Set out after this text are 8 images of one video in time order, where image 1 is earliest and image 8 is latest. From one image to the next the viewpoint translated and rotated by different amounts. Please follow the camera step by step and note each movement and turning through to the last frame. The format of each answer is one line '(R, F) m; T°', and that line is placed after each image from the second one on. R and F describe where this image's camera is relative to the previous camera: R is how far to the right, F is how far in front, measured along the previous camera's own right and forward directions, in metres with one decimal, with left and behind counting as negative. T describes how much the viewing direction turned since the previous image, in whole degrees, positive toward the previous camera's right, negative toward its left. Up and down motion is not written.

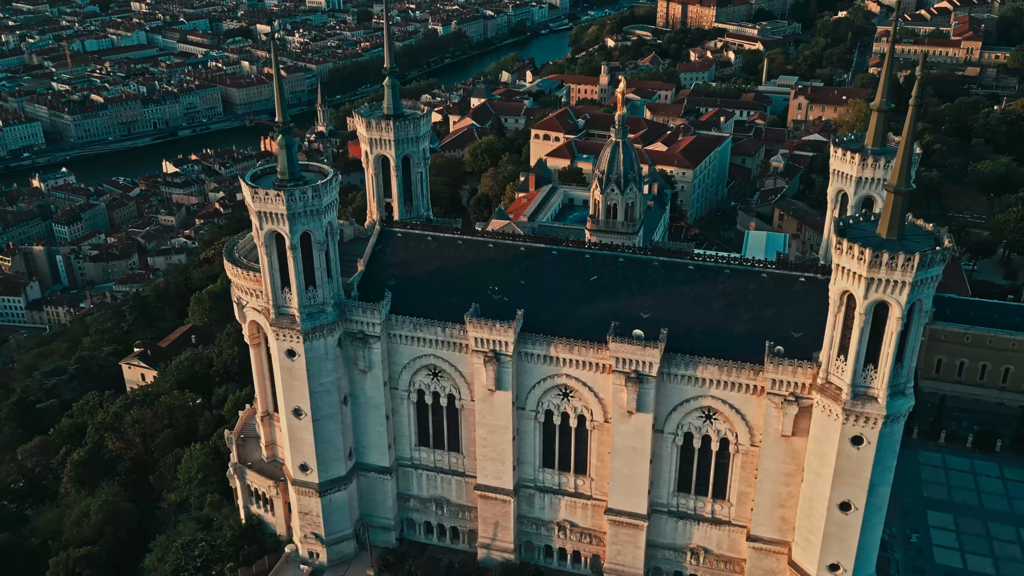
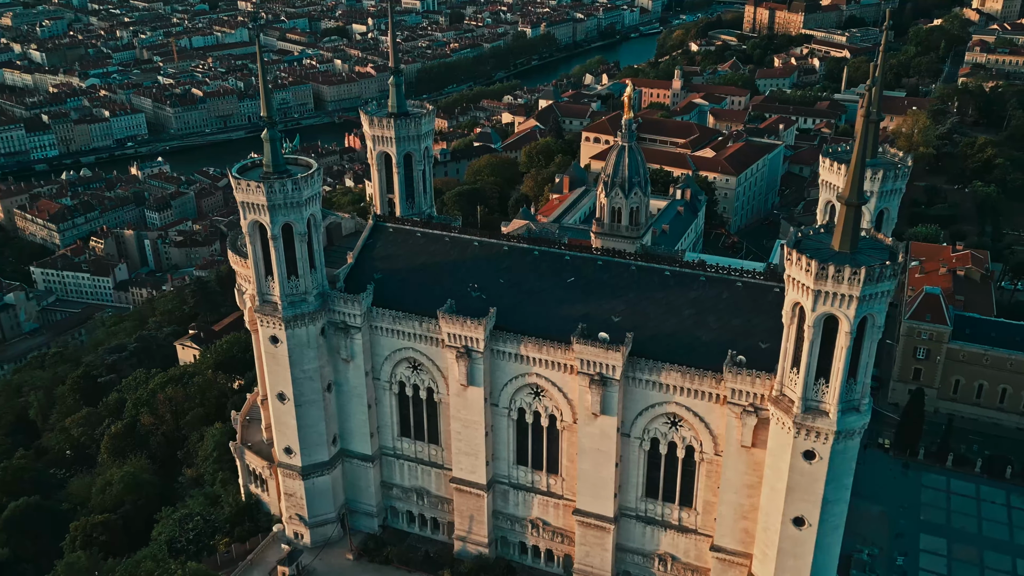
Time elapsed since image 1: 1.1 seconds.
(+8.2, -0.7) m; -6°
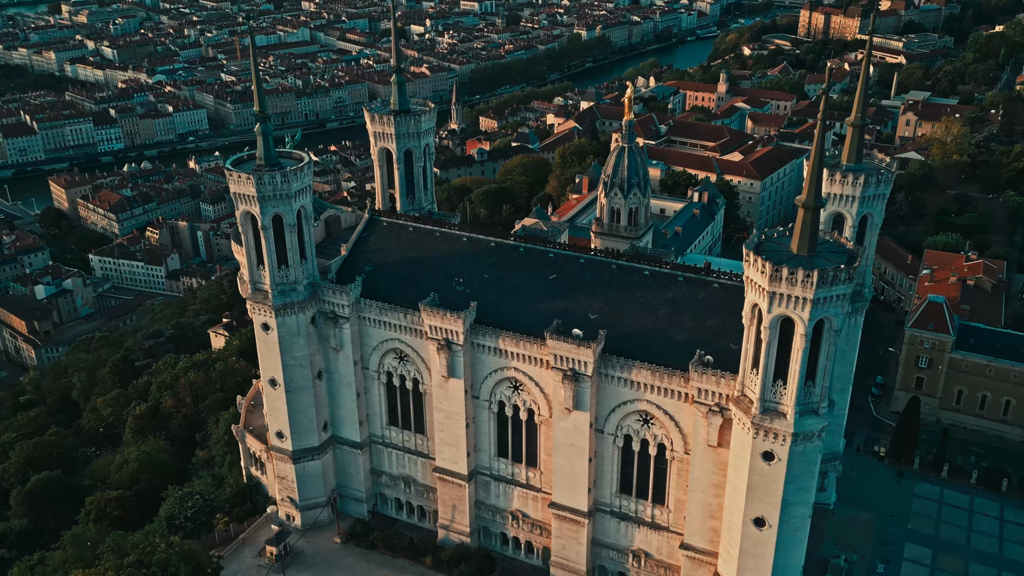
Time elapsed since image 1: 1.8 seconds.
(+5.5, -1.2) m; -4°
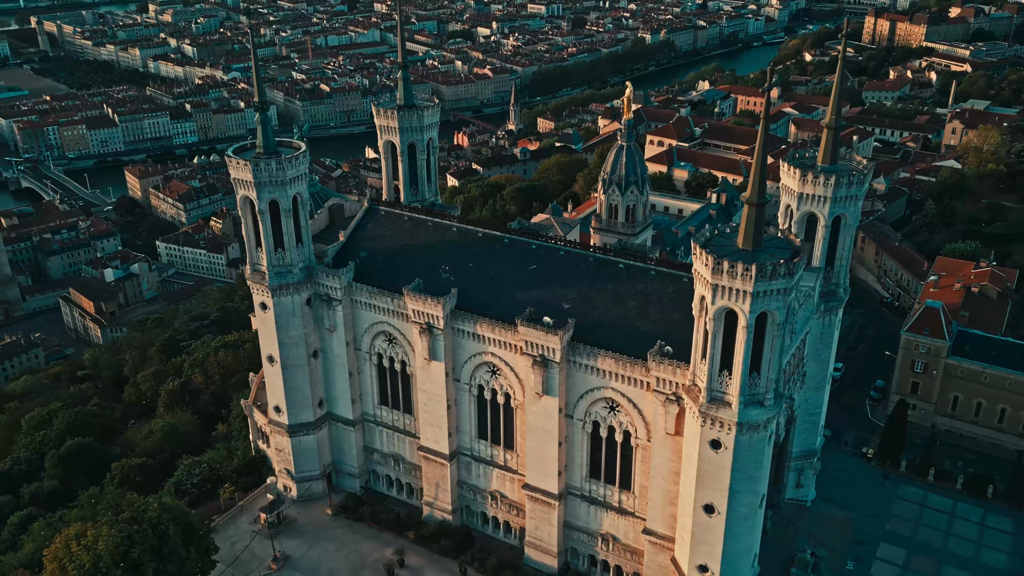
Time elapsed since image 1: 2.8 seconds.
(+6.7, -2.5) m; -5°
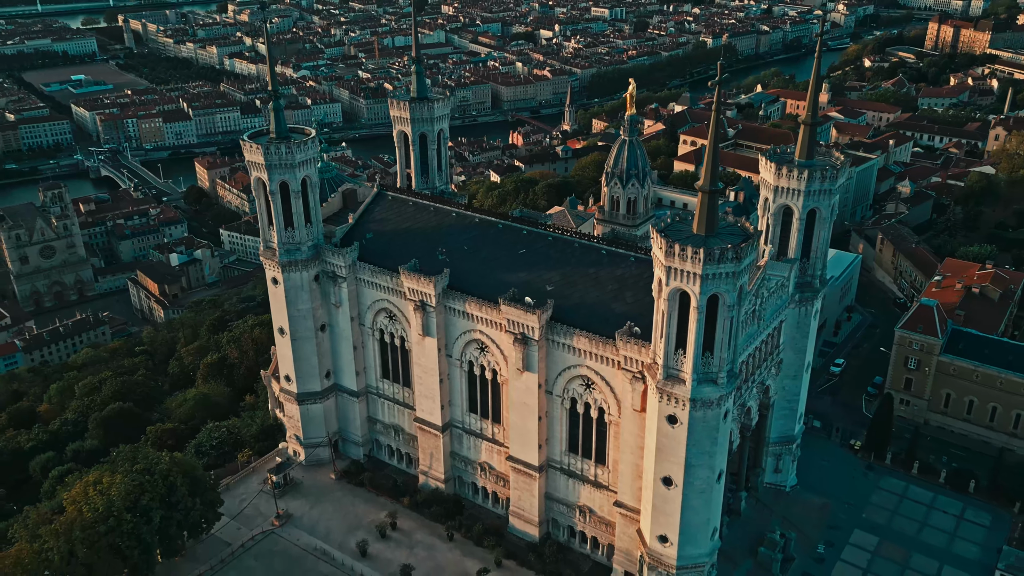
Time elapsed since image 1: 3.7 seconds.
(+6.2, -3.7) m; -5°
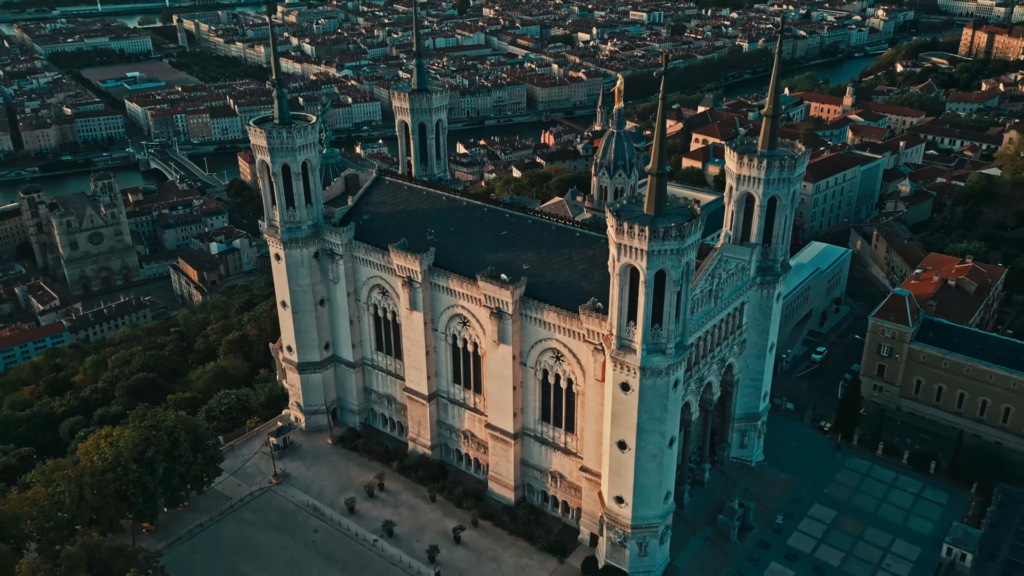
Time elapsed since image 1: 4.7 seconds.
(+5.4, -4.8) m; -3°
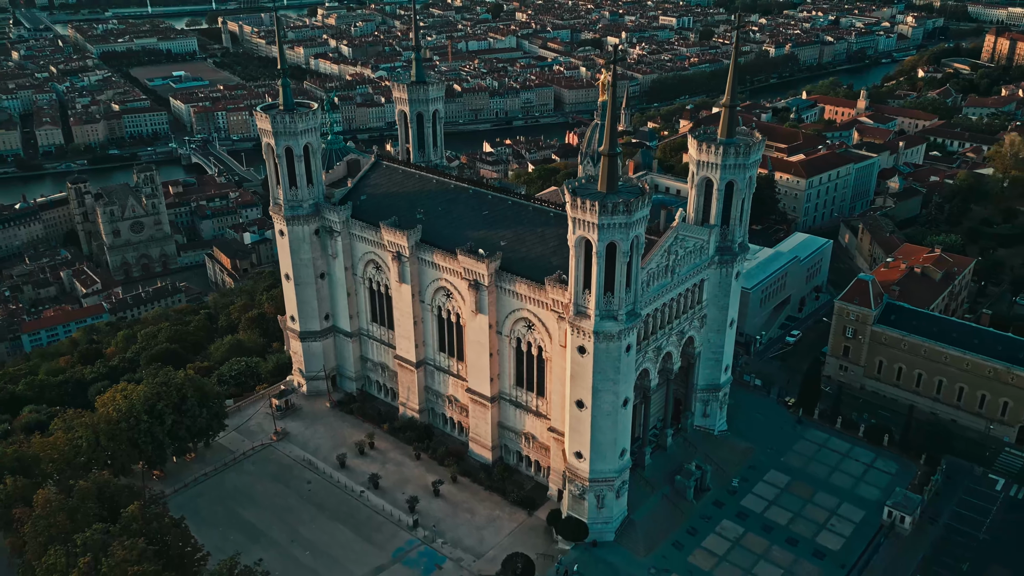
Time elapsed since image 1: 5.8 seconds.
(+5.4, -6.2) m; -3°
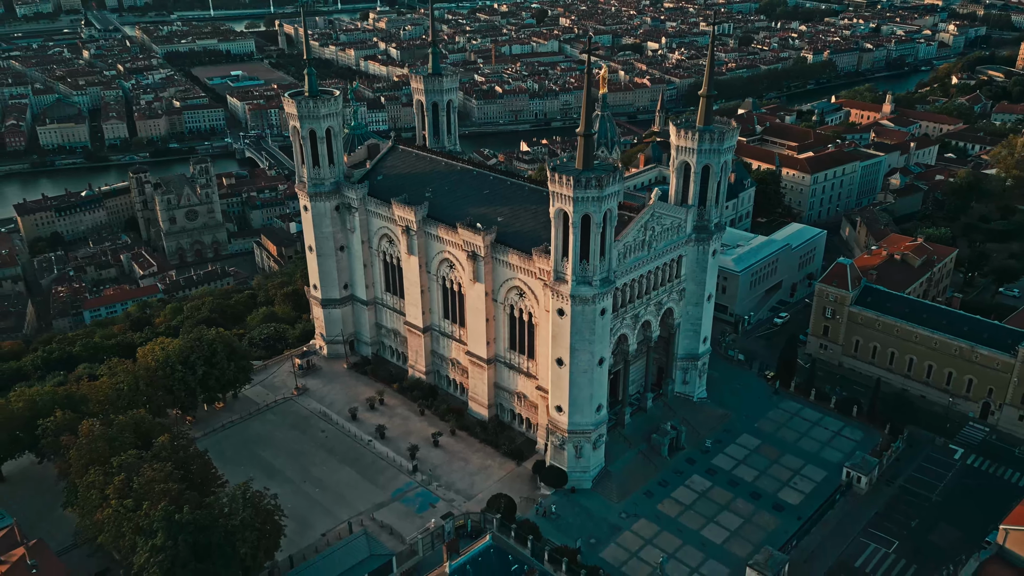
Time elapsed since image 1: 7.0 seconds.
(+5.3, -7.7) m; -3°
